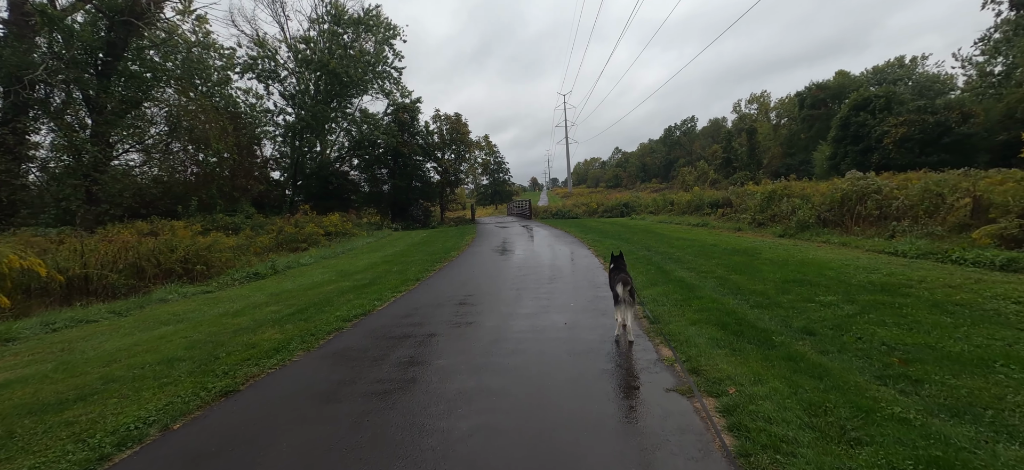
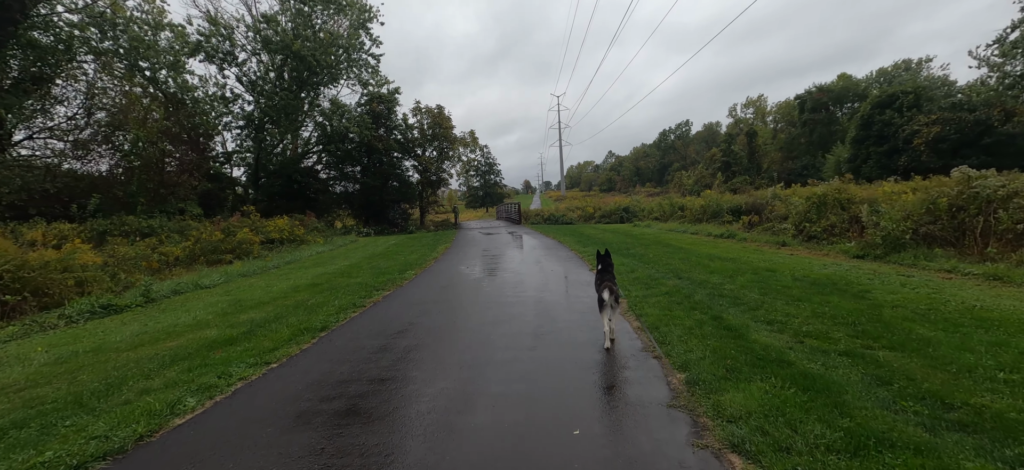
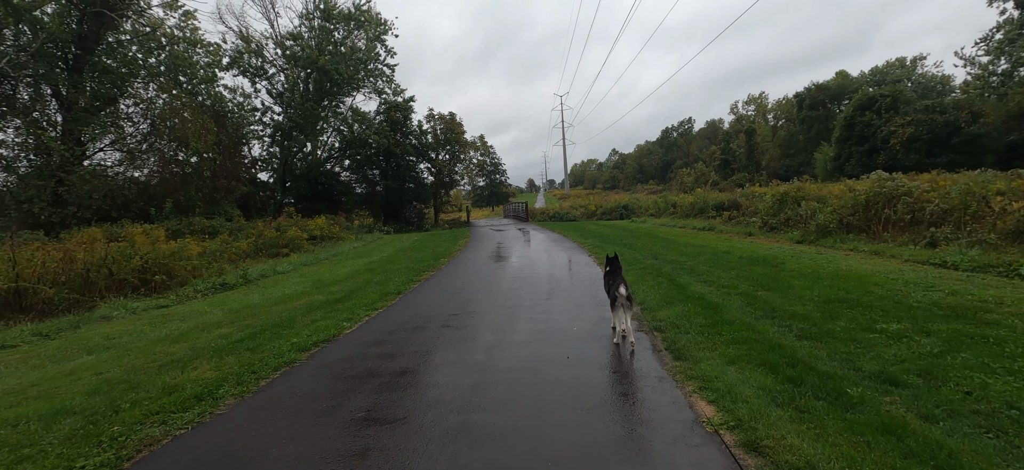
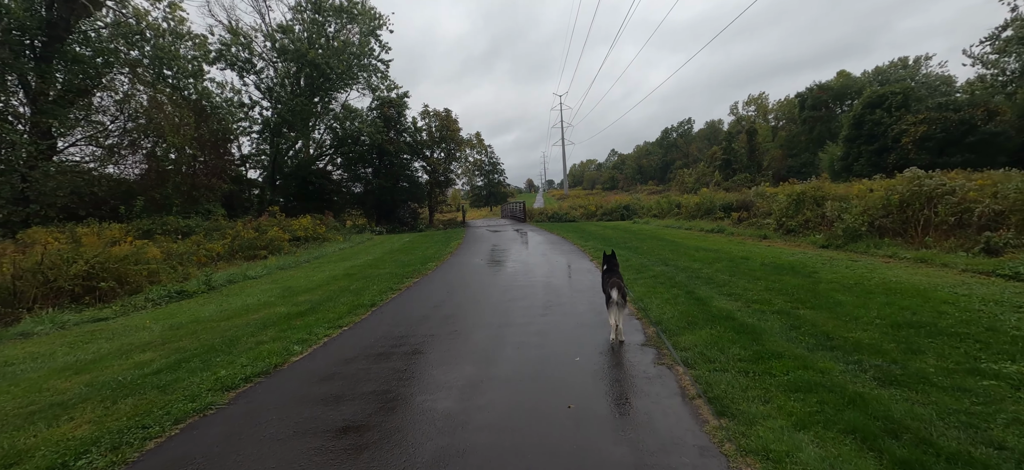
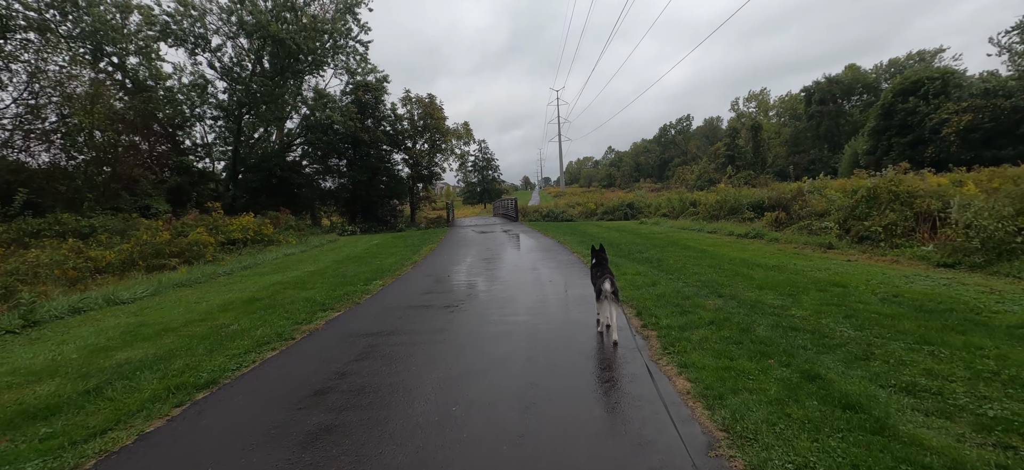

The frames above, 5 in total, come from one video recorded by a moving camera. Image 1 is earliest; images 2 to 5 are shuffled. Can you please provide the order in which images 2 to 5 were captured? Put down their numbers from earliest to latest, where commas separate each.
3, 4, 2, 5
